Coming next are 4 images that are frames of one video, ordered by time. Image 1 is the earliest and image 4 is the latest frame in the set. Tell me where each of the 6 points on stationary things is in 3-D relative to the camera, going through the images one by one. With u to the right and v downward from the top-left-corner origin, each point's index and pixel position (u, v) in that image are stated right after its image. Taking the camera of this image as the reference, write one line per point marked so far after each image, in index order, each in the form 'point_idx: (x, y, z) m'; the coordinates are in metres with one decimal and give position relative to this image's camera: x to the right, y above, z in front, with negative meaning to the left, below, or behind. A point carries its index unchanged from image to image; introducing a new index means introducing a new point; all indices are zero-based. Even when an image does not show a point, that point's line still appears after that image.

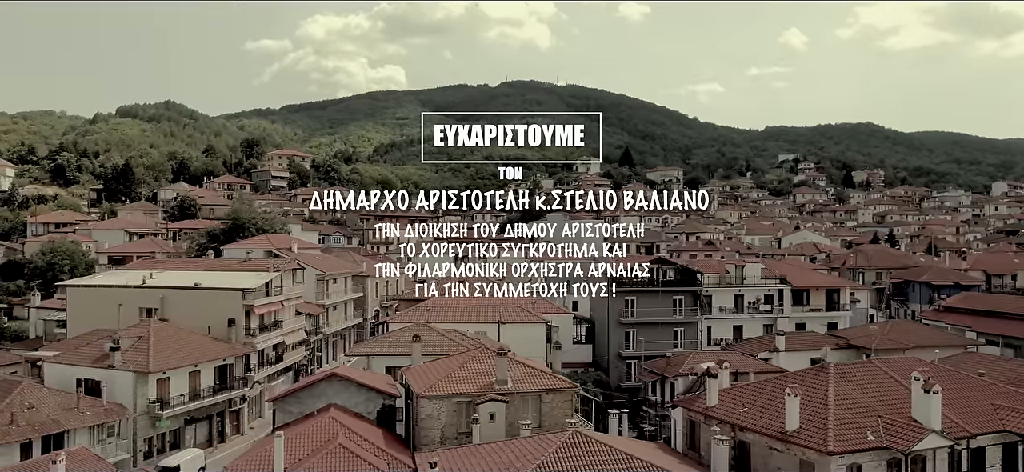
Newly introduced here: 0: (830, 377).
0: (+8.2, -3.7, +18.9) m
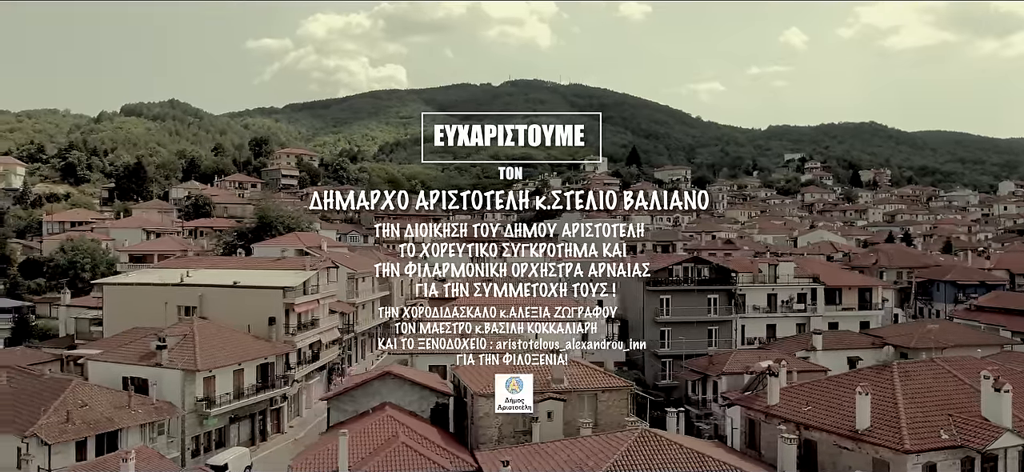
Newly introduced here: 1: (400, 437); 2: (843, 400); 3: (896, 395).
0: (+9.9, -3.6, +18.8) m
1: (-3.0, -5.4, +19.4) m
2: (+8.4, -4.2, +18.6) m
3: (+9.5, -3.9, +17.9) m
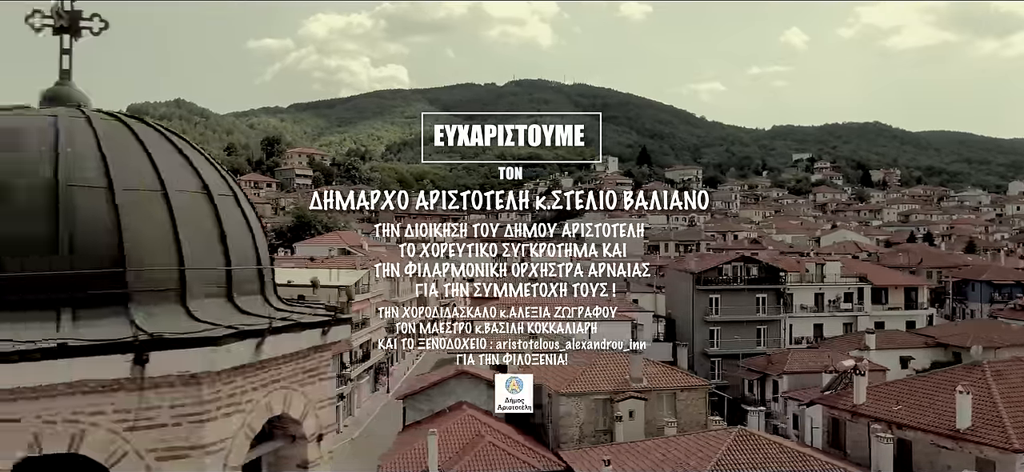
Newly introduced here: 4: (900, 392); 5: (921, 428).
0: (+12.2, -3.6, +18.7) m
1: (-0.7, -5.3, +19.2) m
2: (+10.8, -4.2, +18.5) m
3: (+11.8, -3.9, +17.8) m
4: (+10.4, -4.2, +19.5) m
5: (+10.0, -4.7, +17.8) m
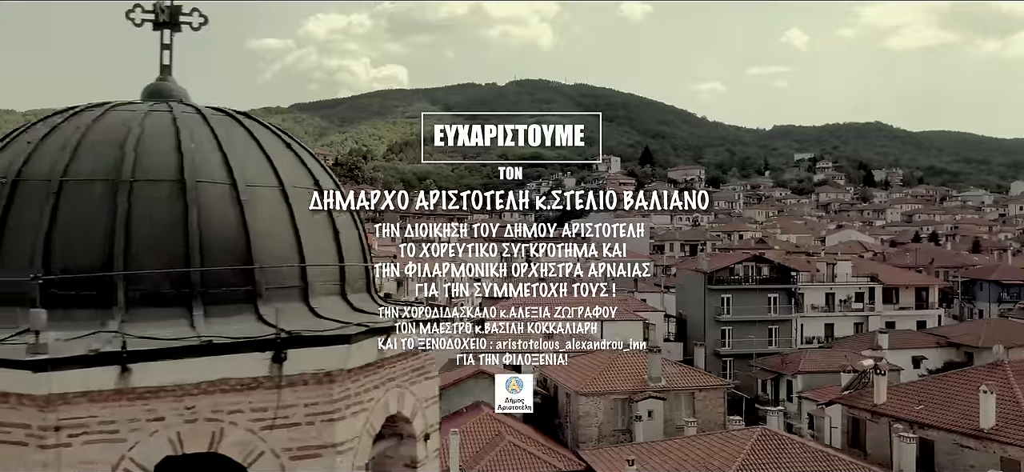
0: (+12.8, -3.6, +18.7) m
1: (-0.1, -5.3, +19.2) m
2: (+11.3, -4.1, +18.4) m
3: (+12.3, -3.9, +17.8) m
4: (+11.0, -4.2, +19.5) m
5: (+10.6, -4.7, +17.7) m
